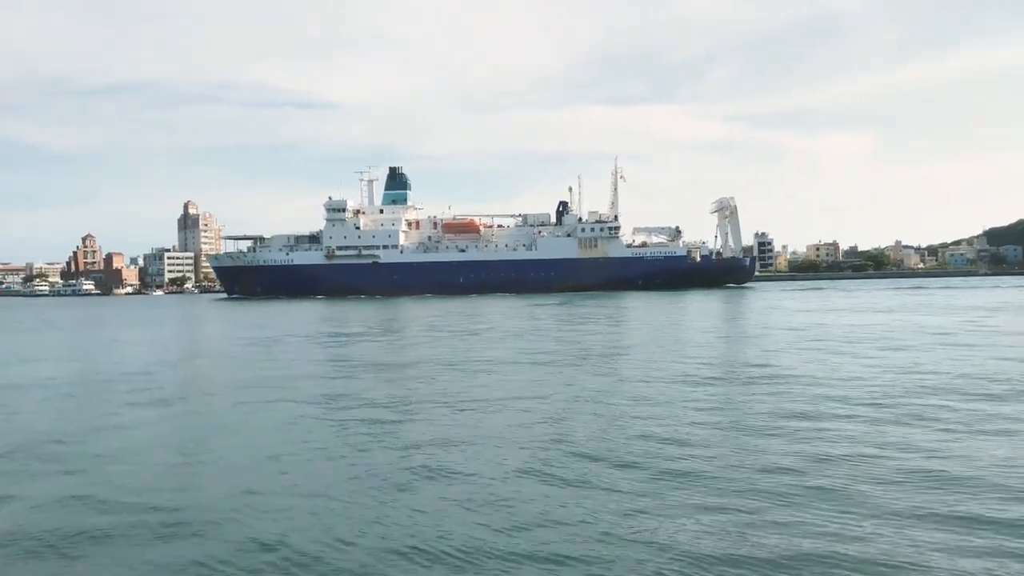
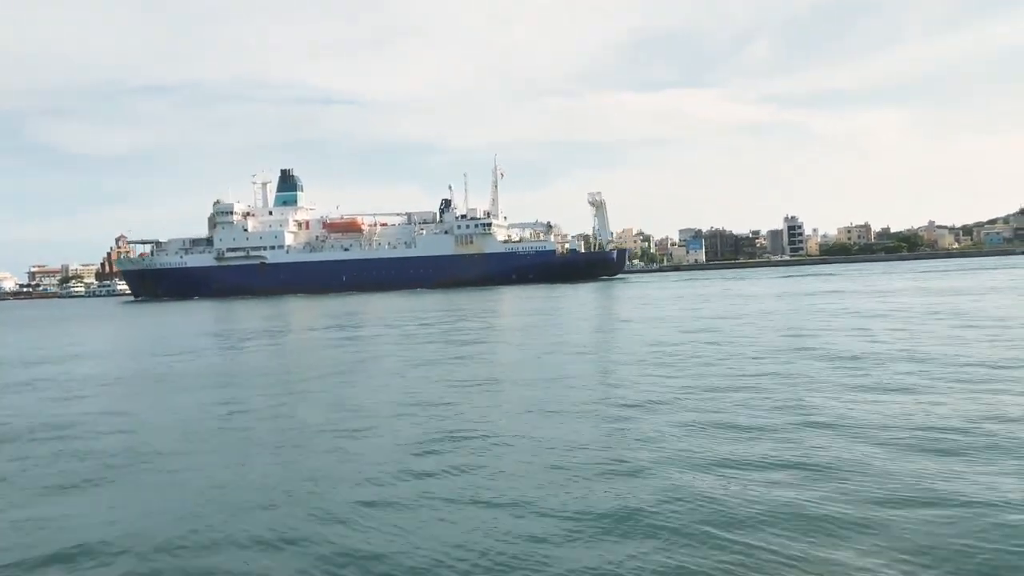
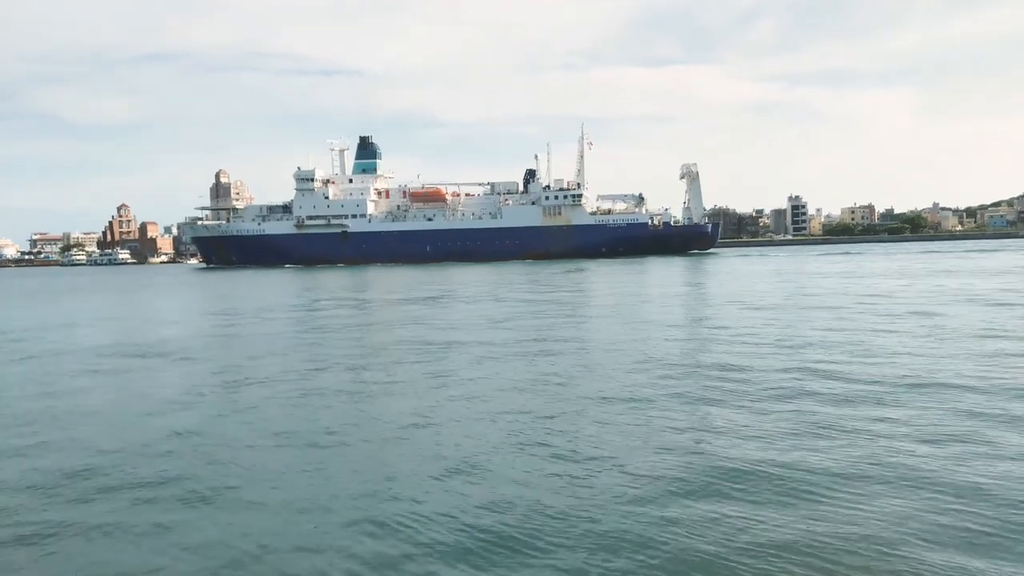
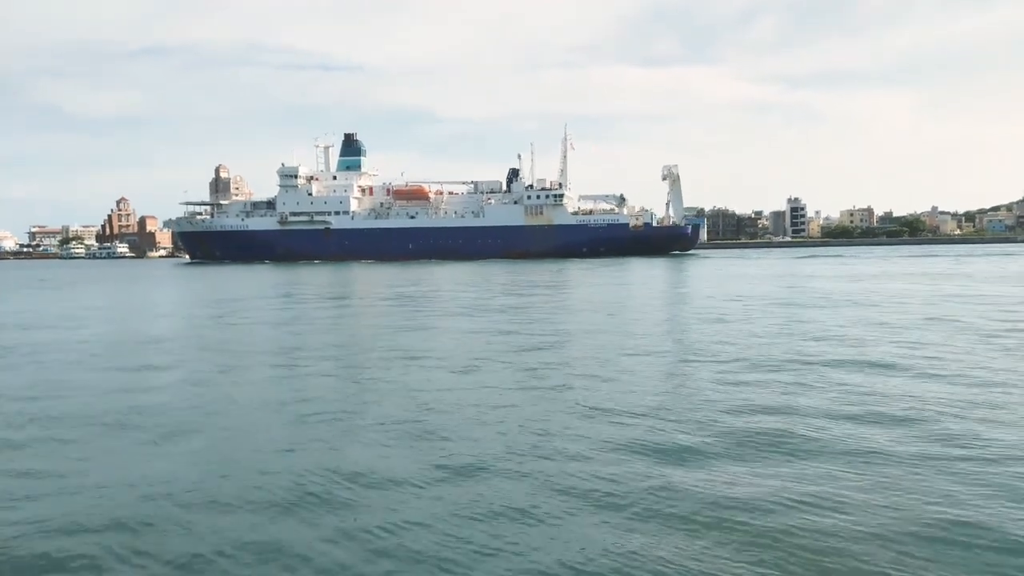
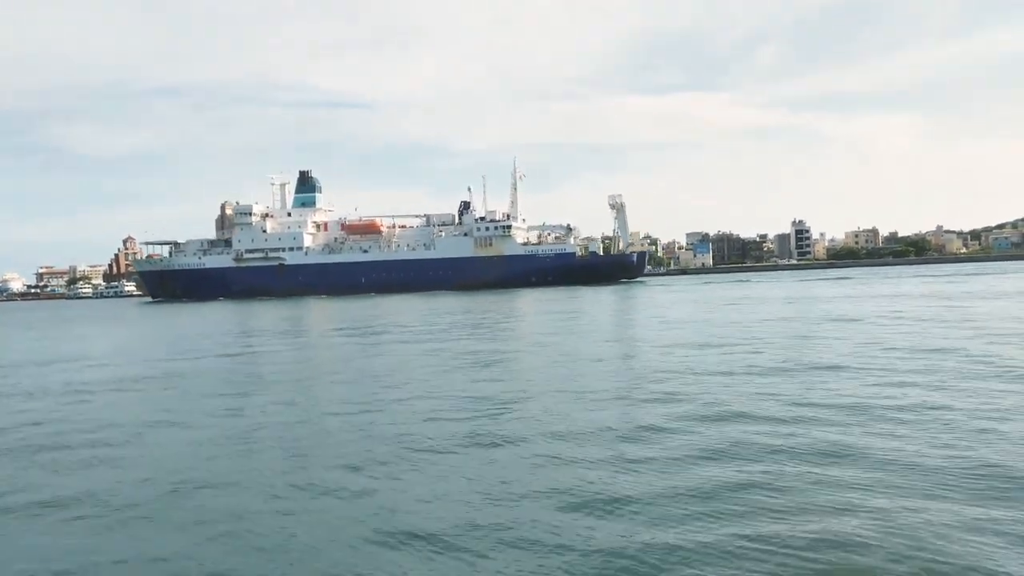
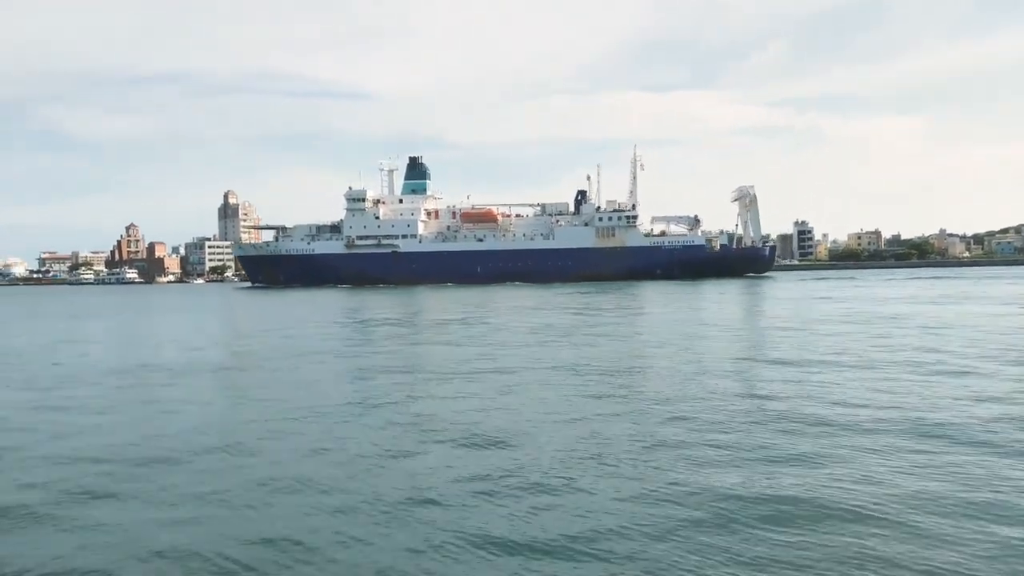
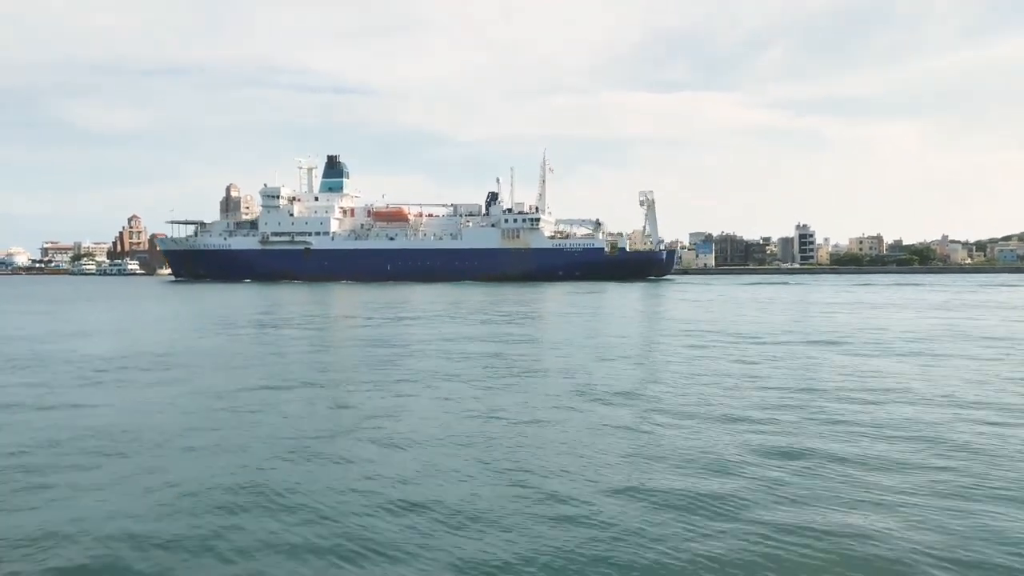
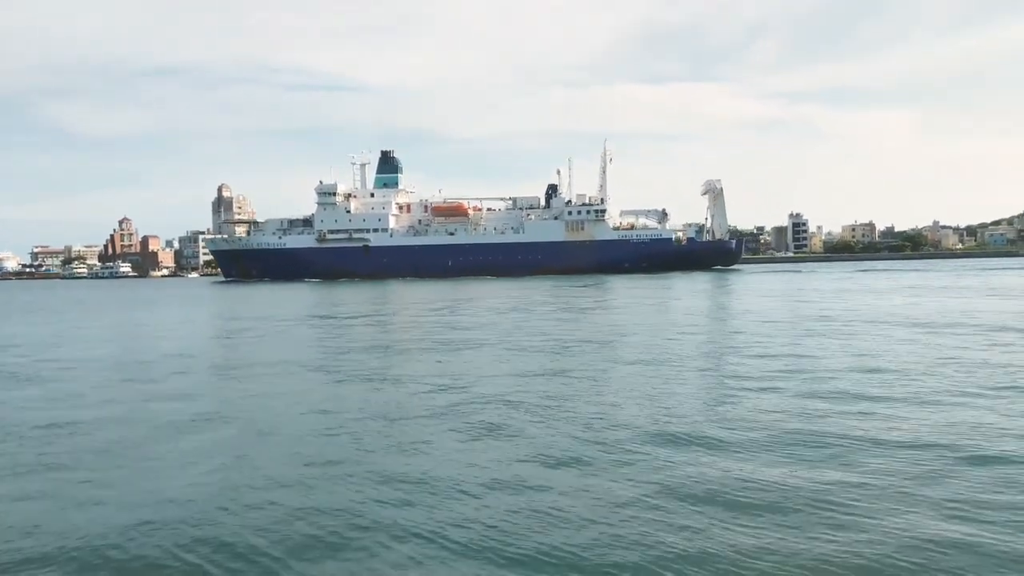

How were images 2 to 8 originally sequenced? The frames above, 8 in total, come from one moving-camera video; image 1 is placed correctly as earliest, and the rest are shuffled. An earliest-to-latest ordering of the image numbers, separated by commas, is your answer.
6, 8, 3, 4, 7, 5, 2
